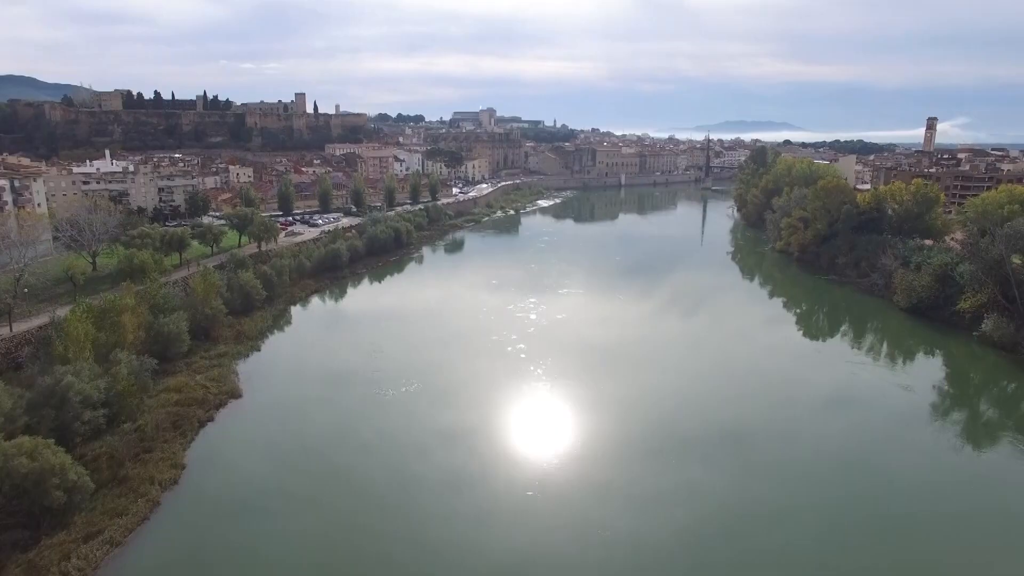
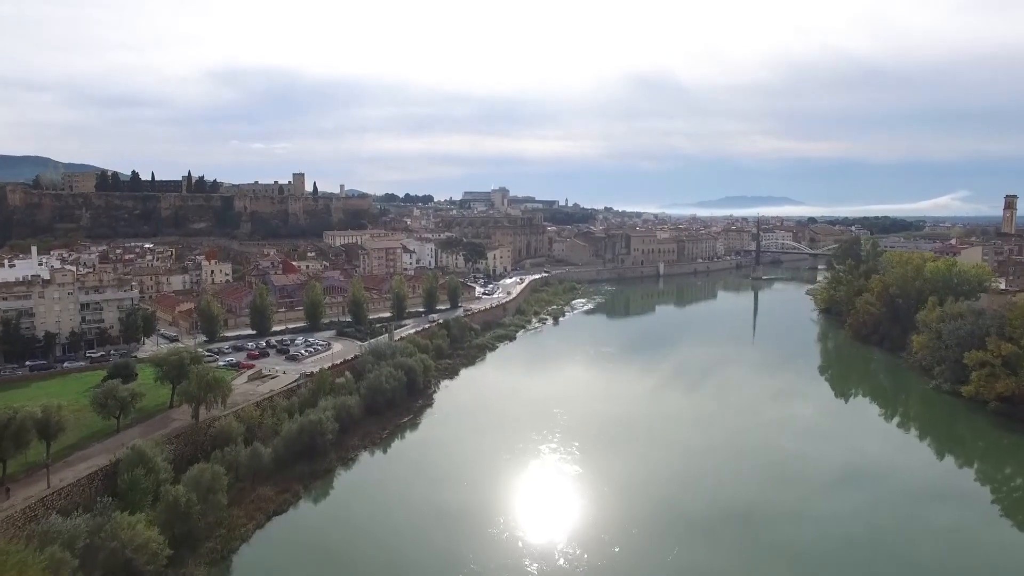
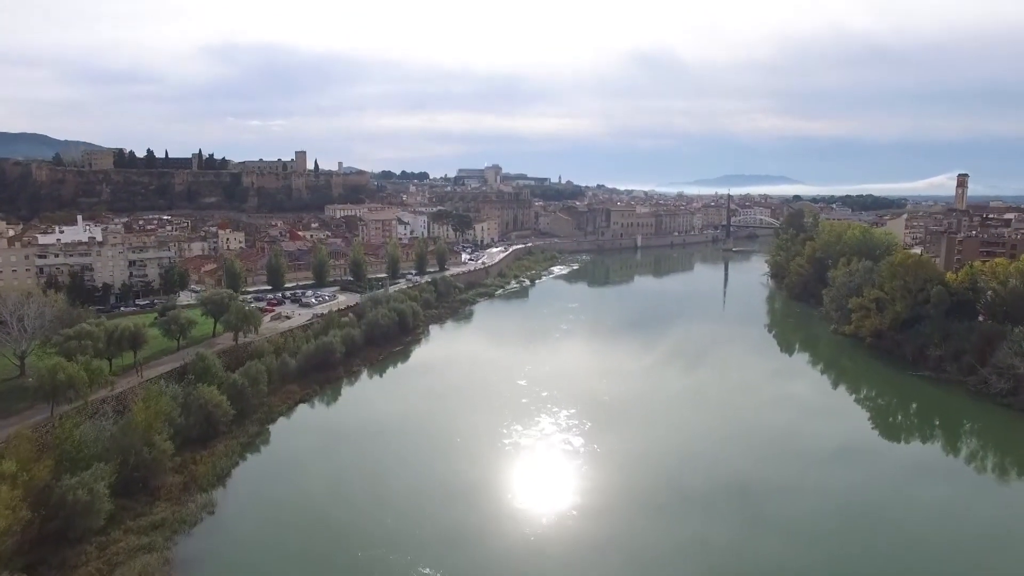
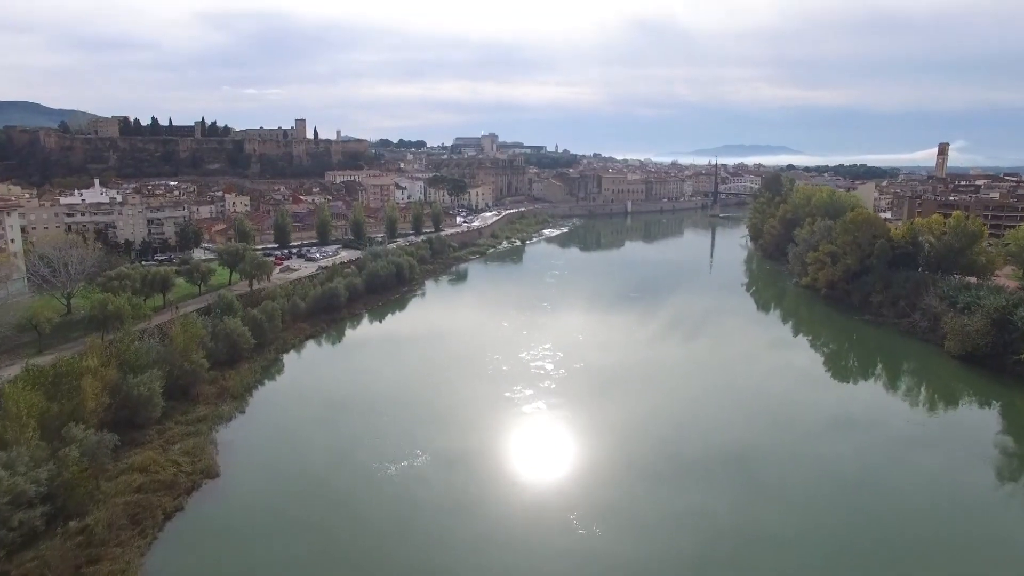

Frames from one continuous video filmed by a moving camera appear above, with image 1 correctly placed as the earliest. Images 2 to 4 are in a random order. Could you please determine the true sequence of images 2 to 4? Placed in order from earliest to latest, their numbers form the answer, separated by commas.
4, 3, 2
